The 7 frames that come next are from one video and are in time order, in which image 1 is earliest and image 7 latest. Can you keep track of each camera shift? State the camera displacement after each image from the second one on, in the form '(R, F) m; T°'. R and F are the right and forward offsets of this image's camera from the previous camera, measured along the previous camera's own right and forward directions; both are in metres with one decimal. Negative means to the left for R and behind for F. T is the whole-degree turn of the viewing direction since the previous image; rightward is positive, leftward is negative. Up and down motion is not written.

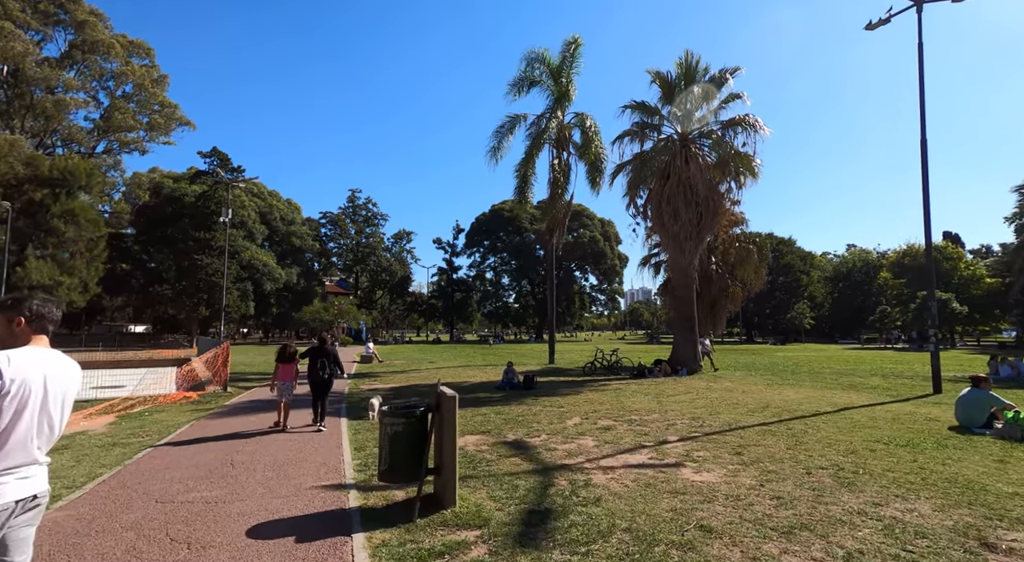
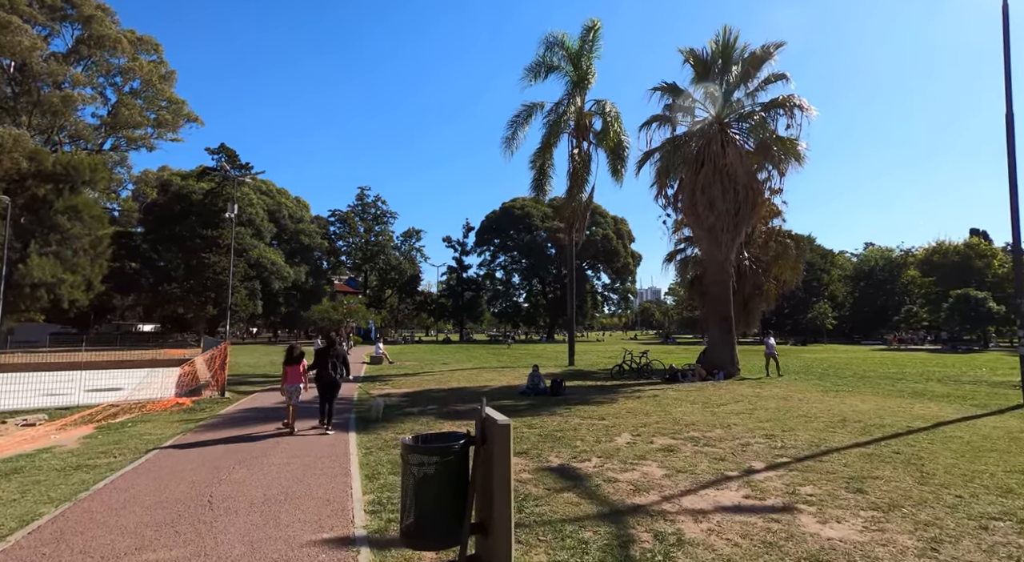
(-0.4, +1.4) m; -1°
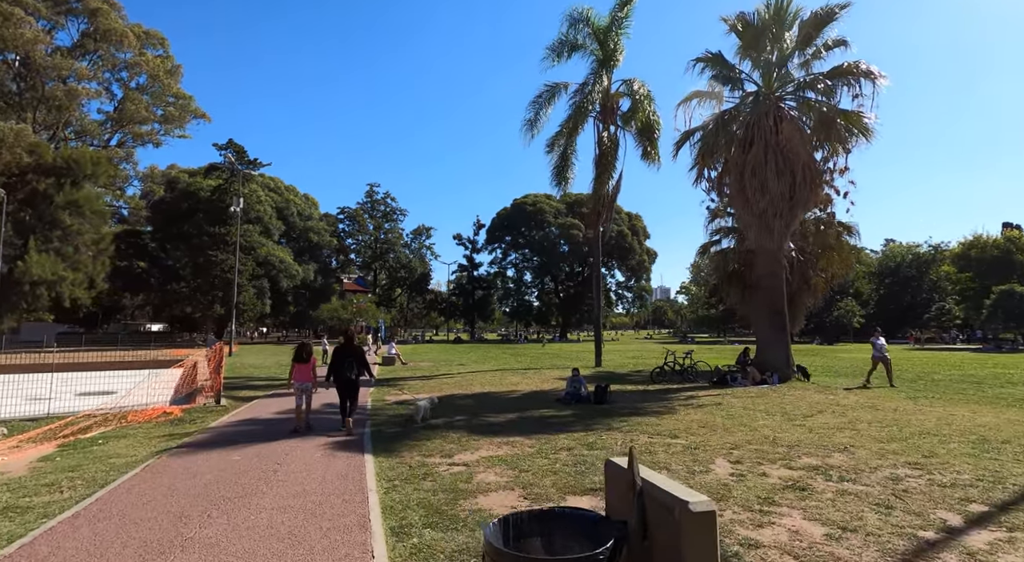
(-0.6, +1.7) m; -1°
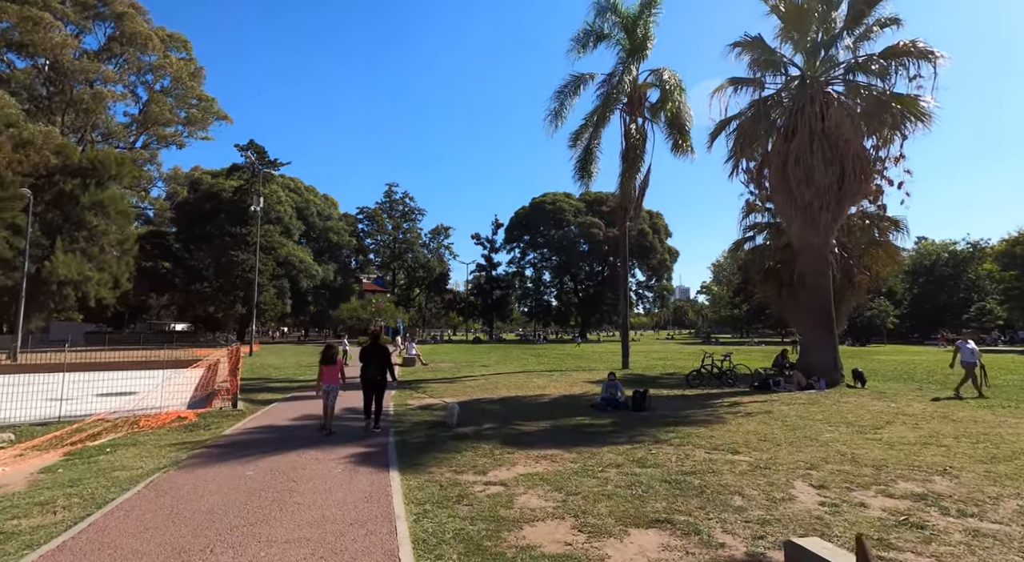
(-0.3, +0.8) m; -2°
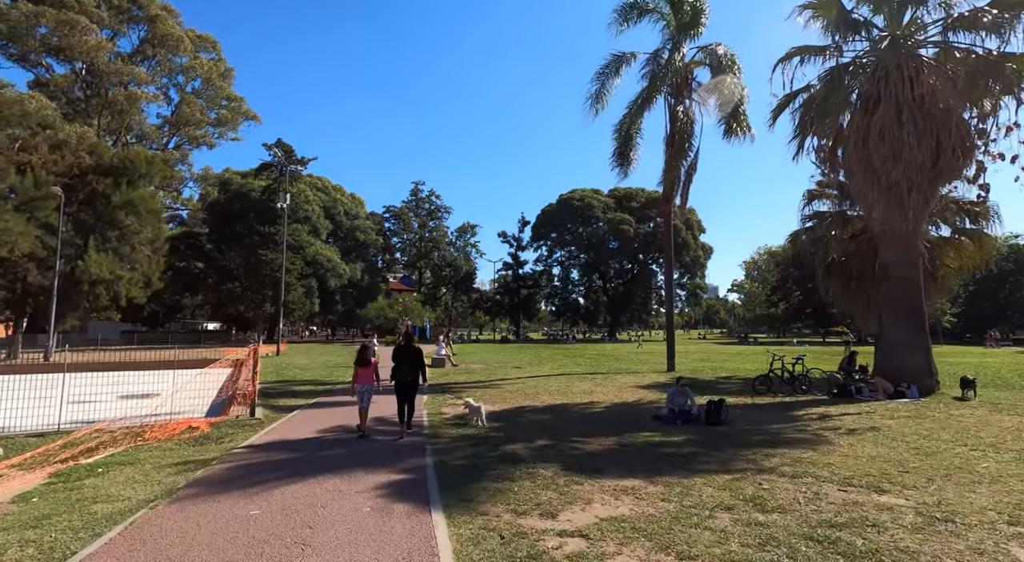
(-0.4, +1.4) m; -3°
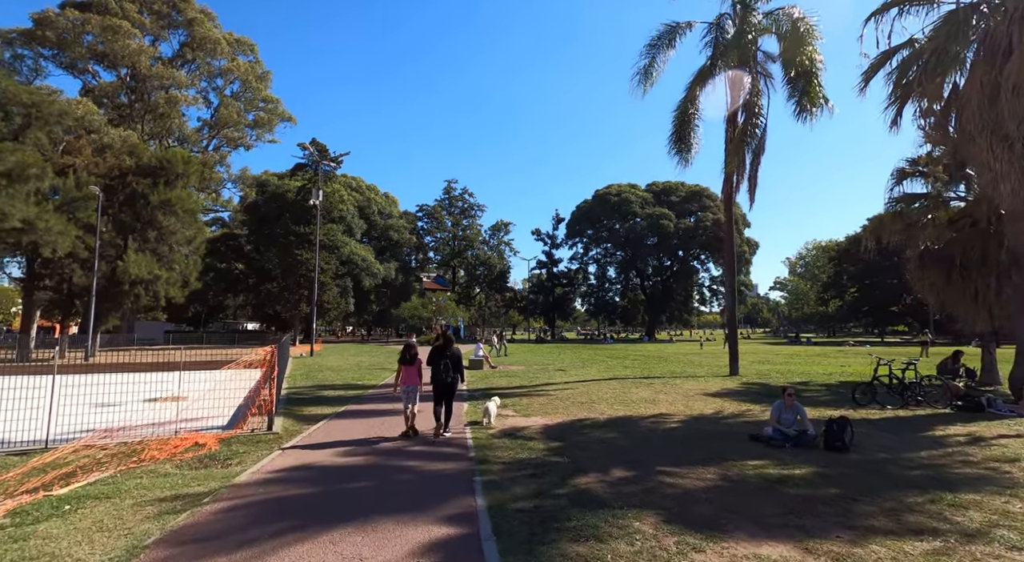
(-0.4, +1.7) m; -3°
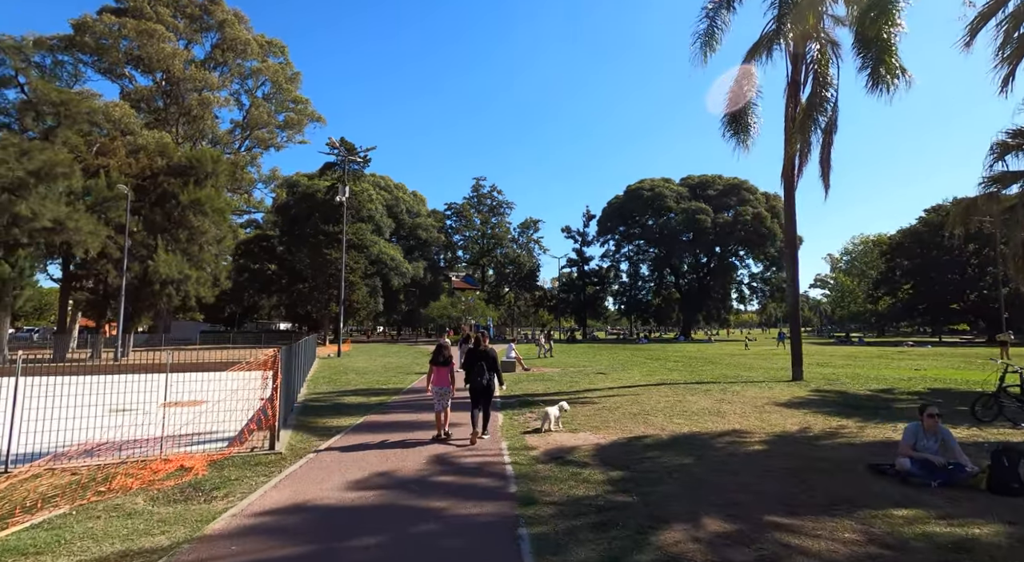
(-0.2, +1.7) m; -3°
